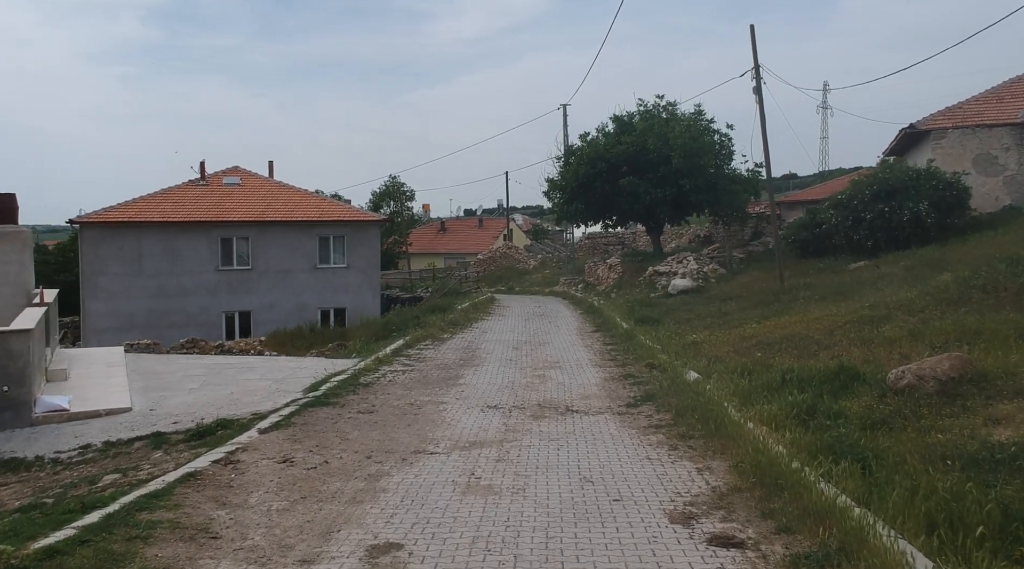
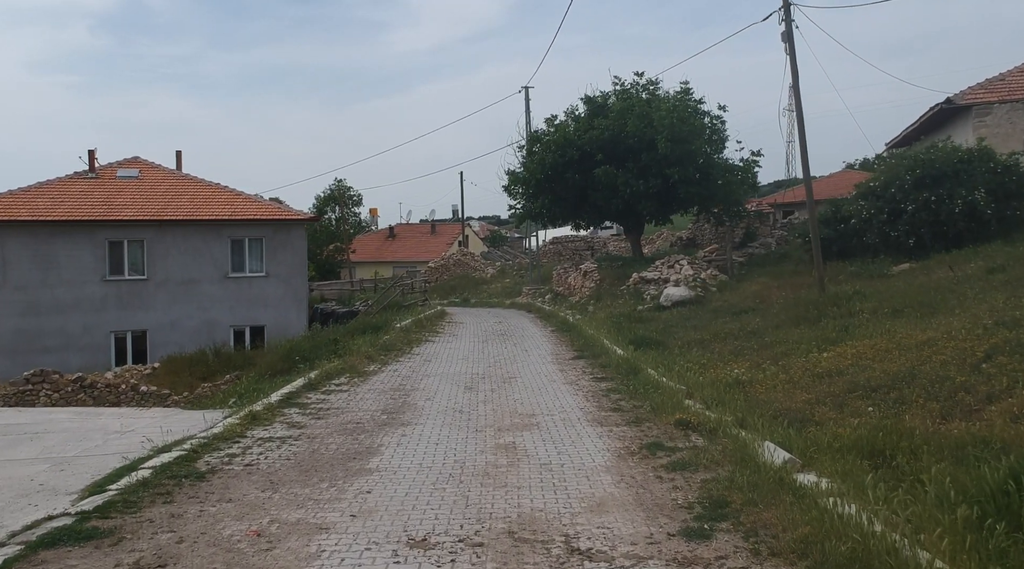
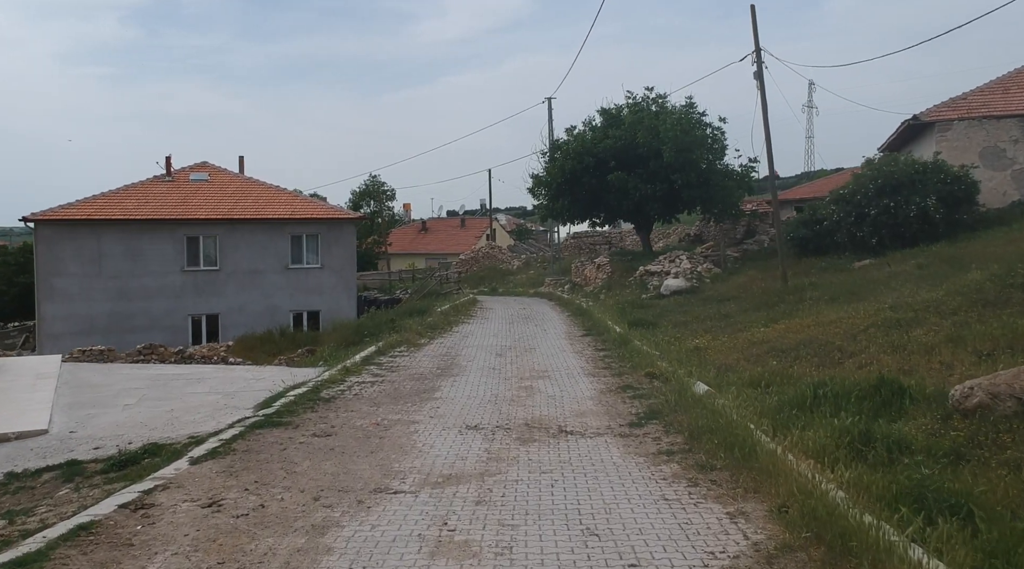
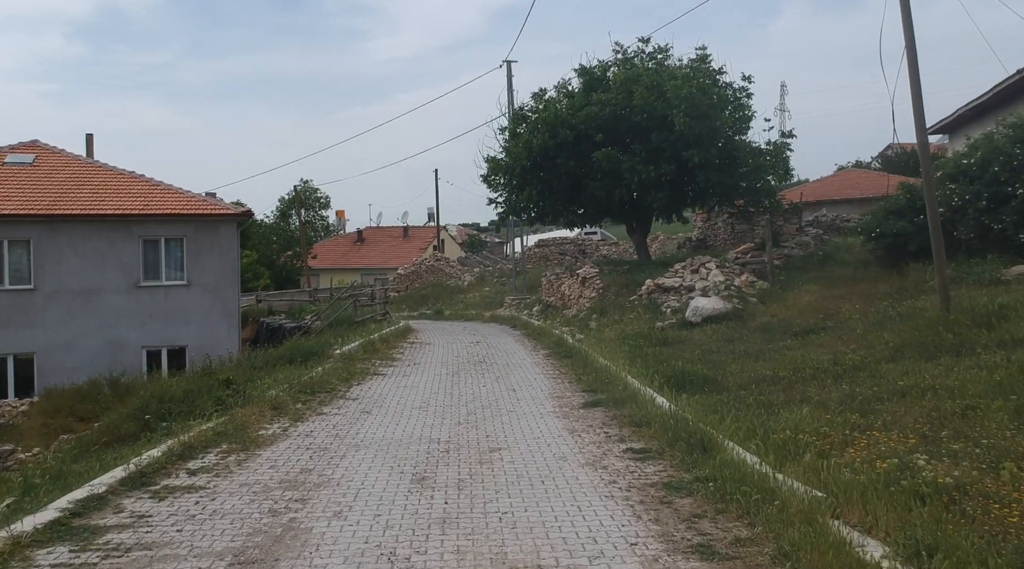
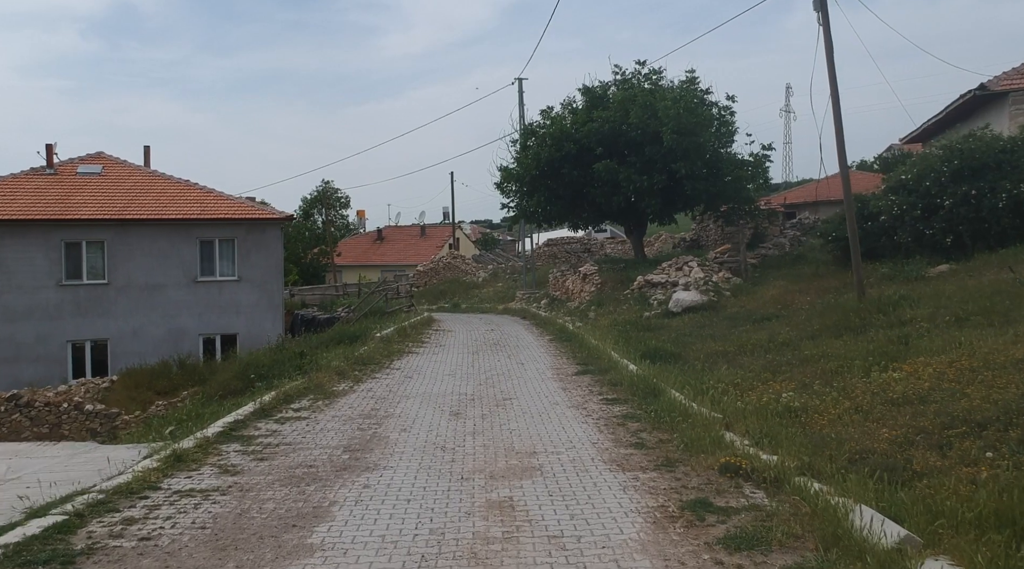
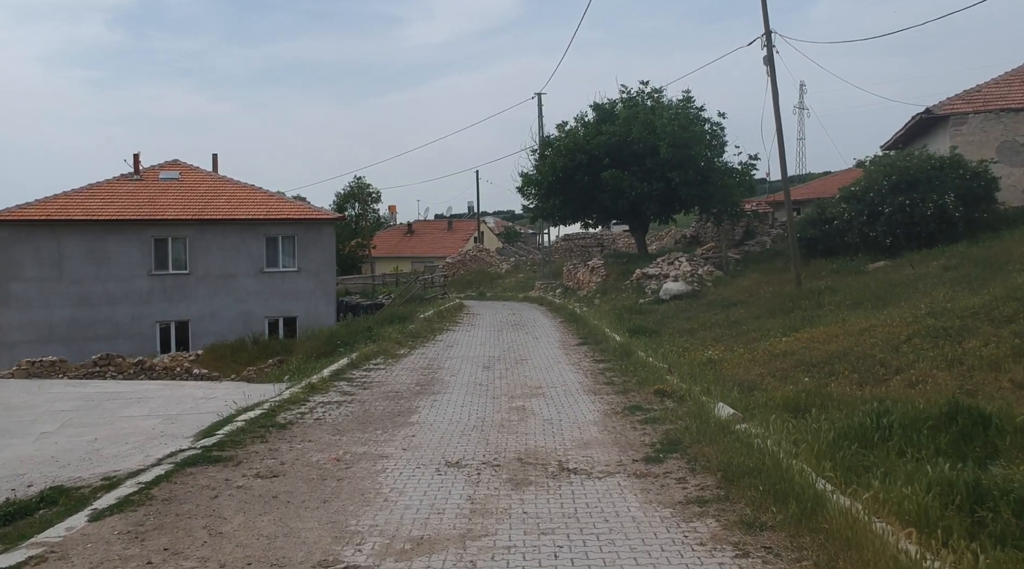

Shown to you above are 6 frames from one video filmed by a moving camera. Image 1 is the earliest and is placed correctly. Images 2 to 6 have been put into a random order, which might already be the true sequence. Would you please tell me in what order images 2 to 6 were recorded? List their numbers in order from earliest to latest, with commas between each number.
3, 6, 2, 5, 4
